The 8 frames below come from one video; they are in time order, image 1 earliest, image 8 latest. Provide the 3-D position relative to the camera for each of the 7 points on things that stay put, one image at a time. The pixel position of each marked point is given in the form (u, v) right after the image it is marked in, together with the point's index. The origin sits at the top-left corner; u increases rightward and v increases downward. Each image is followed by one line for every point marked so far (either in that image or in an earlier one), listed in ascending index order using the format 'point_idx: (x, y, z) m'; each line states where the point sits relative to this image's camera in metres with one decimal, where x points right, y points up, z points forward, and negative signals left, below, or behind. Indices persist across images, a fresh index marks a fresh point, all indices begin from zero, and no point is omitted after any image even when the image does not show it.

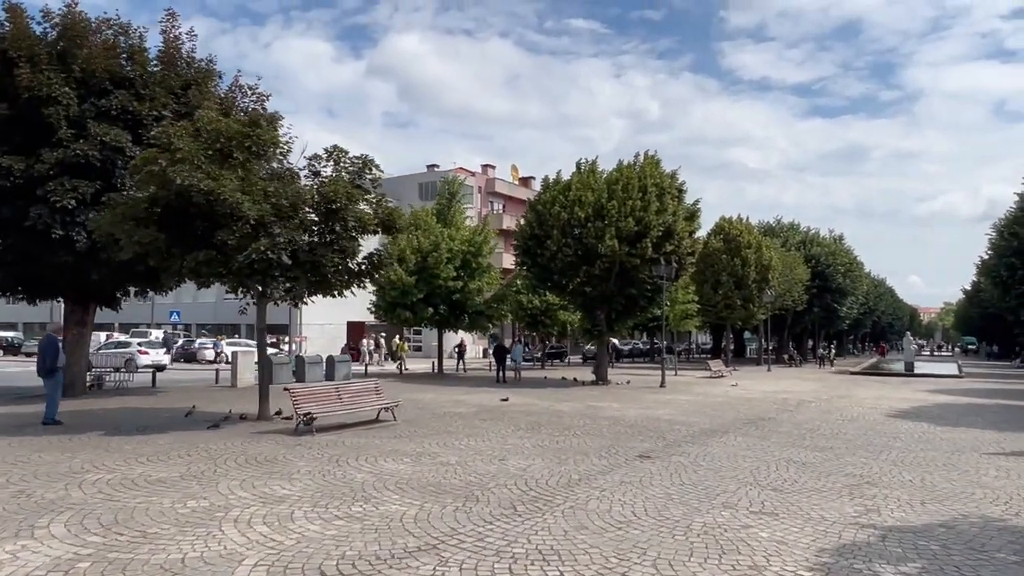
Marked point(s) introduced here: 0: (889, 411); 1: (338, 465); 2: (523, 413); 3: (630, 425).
0: (+10.8, -3.5, +19.7) m
1: (-2.6, -2.6, +10.0) m
2: (+0.2, -3.2, +17.4) m
3: (+2.7, -3.1, +15.3) m
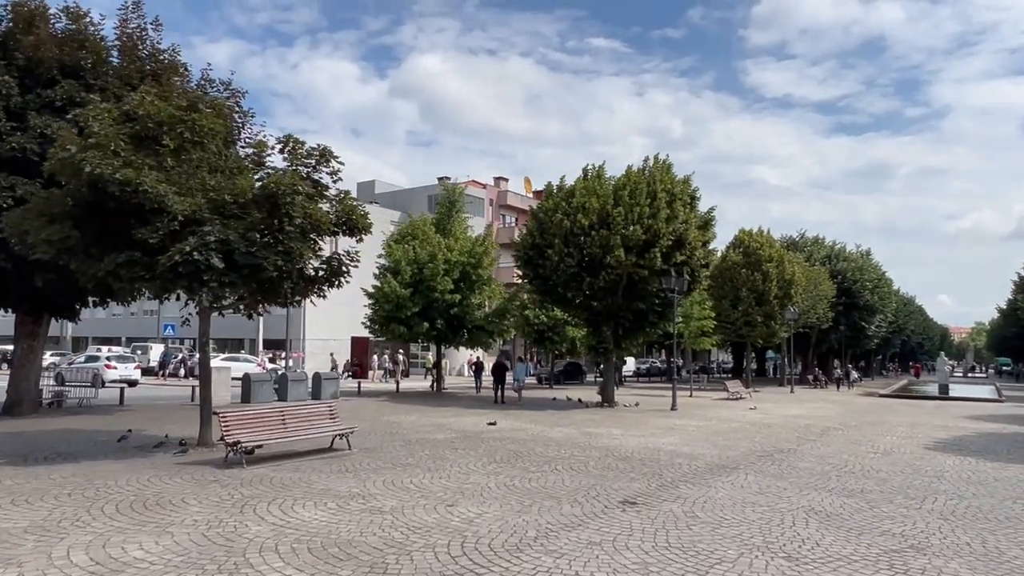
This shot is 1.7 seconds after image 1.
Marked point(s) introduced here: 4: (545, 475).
0: (+10.5, -3.9, +17.3) m
1: (-3.2, -2.7, +8.0) m
2: (-0.2, -3.5, +15.3) m
3: (+2.2, -3.3, +13.1) m
4: (+0.5, -3.0, +11.1) m
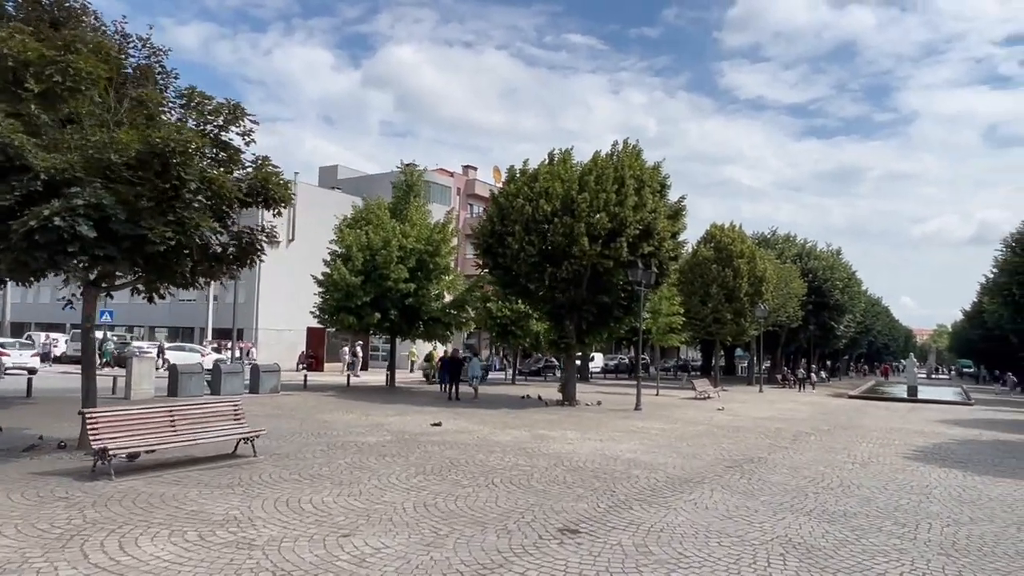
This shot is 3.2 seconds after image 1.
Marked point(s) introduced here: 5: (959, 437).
0: (+9.2, -3.8, +16.0) m
1: (-4.1, -2.4, +6.2) m
2: (-1.4, -3.2, +13.6) m
3: (+1.1, -3.1, +11.5) m
4: (-0.5, -2.8, +9.4) m
5: (+13.0, -4.3, +19.8) m
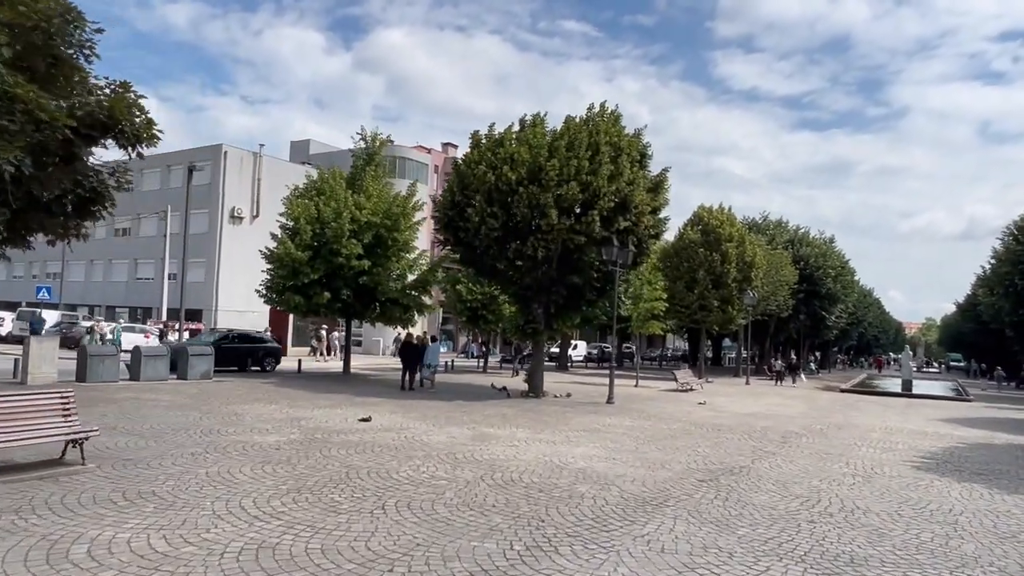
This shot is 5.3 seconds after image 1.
0: (+7.9, -3.4, +13.6) m
1: (-5.2, -1.9, +3.6) m
2: (-2.6, -2.6, +11.1) m
3: (-0.1, -2.6, +9.0) m
4: (-1.6, -2.3, +6.9) m
5: (+11.7, -3.9, +17.5) m
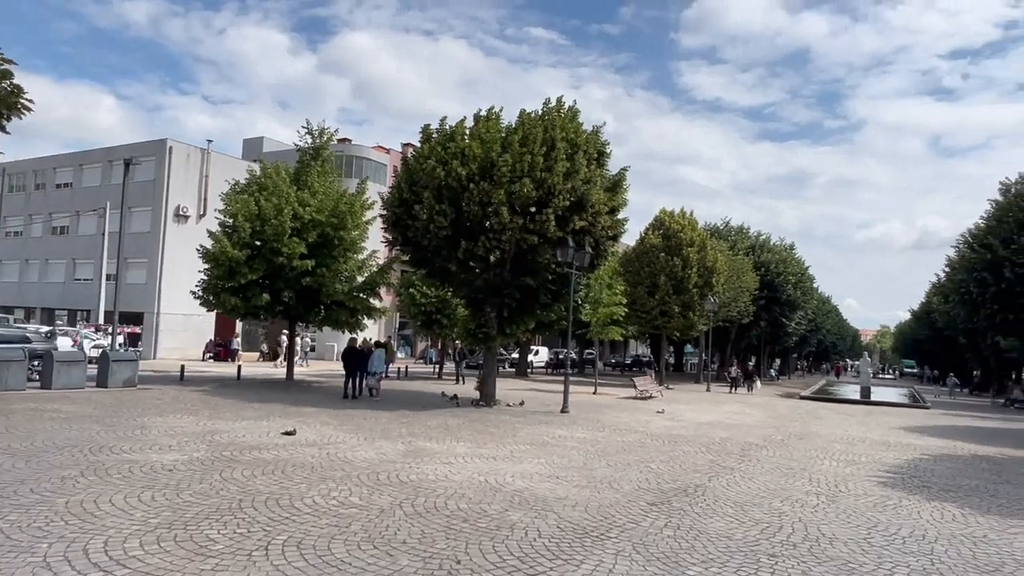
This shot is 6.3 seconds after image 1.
0: (+6.8, -3.4, +12.7) m
1: (-5.8, -1.8, +2.1) m
2: (-3.6, -2.6, +9.7) m
3: (-1.0, -2.6, +7.8) m
4: (-2.4, -2.3, +5.6) m
5: (+10.4, -4.0, +16.8) m
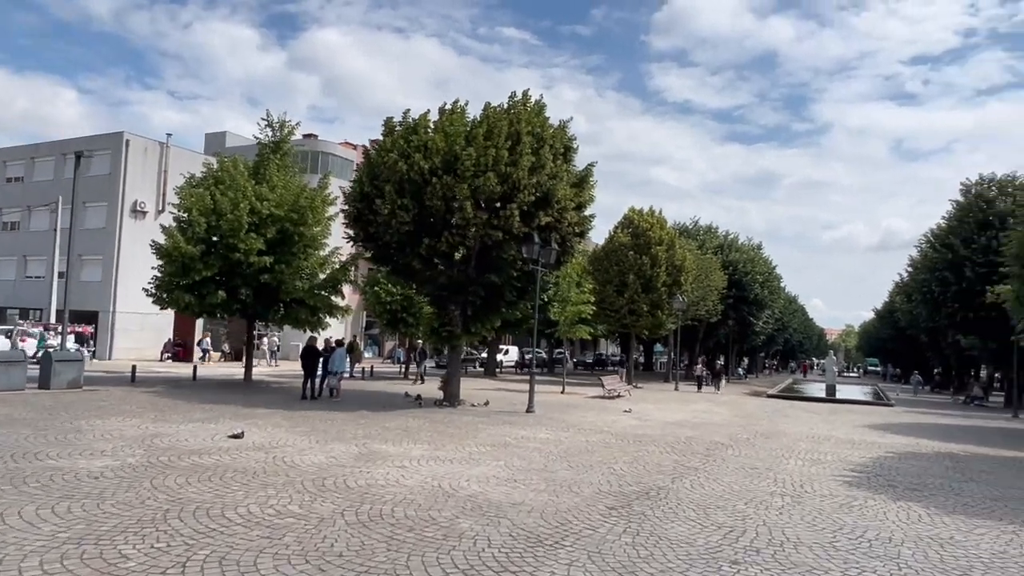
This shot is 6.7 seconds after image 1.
0: (+6.1, -3.4, +12.5) m
1: (-6.1, -1.7, +1.4) m
2: (-4.2, -2.5, +9.1) m
3: (-1.5, -2.5, +7.3) m
4: (-2.8, -2.2, +5.0) m
5: (+9.4, -3.9, +16.8) m
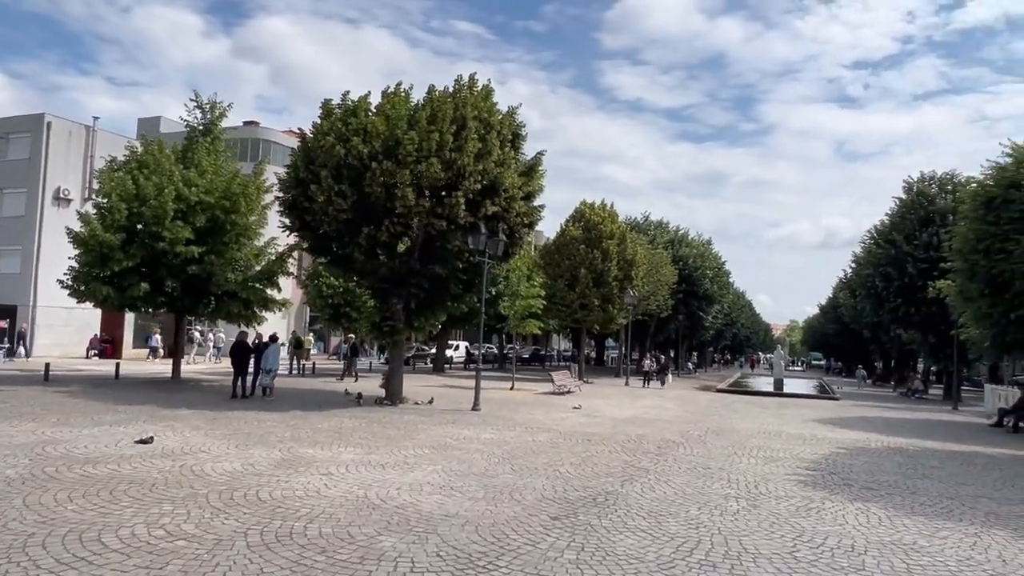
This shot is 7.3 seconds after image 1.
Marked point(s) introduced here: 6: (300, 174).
0: (+5.0, -3.2, +12.1) m
1: (-6.3, -1.6, +0.1) m
2: (-5.0, -2.4, +7.9) m
3: (-2.2, -2.4, +6.3) m
4: (-3.3, -2.1, +3.9) m
5: (+8.1, -3.8, +16.5) m
6: (-6.1, +3.3, +19.7) m
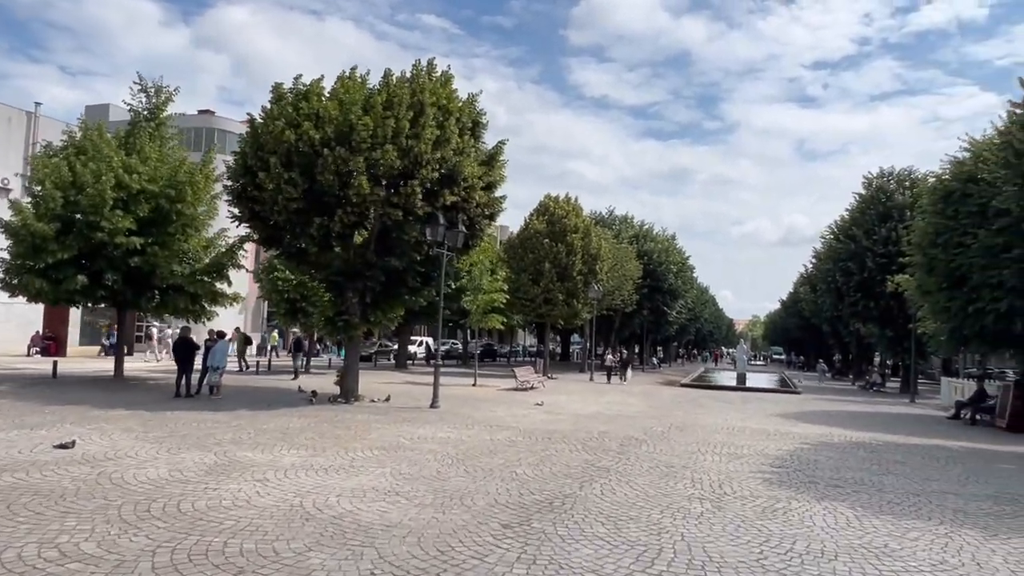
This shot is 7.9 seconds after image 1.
0: (+4.3, -3.1, +11.7) m
1: (-6.5, -1.5, -0.8) m
2: (-5.5, -2.2, +7.1) m
3: (-2.6, -2.3, +5.6) m
4: (-3.7, -2.0, +3.1) m
5: (+7.1, -3.6, +16.3) m
6: (-7.2, +3.5, +18.7) m
